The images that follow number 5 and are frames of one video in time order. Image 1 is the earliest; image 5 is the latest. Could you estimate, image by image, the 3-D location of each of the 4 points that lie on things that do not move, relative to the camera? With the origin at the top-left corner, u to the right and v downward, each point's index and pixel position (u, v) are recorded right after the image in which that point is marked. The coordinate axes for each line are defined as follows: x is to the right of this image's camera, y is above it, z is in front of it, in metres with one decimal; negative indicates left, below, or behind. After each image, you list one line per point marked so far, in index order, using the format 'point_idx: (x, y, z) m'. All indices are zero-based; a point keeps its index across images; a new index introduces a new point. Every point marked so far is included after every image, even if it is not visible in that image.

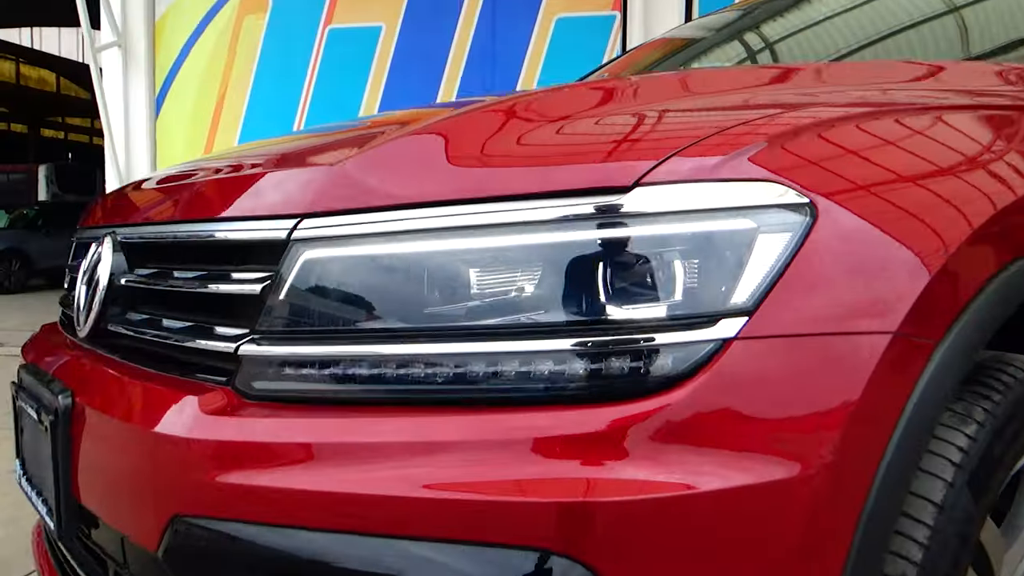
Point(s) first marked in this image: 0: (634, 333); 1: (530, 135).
0: (+0.1, 0.0, +0.8) m
1: (0.0, +0.1, +1.0) m
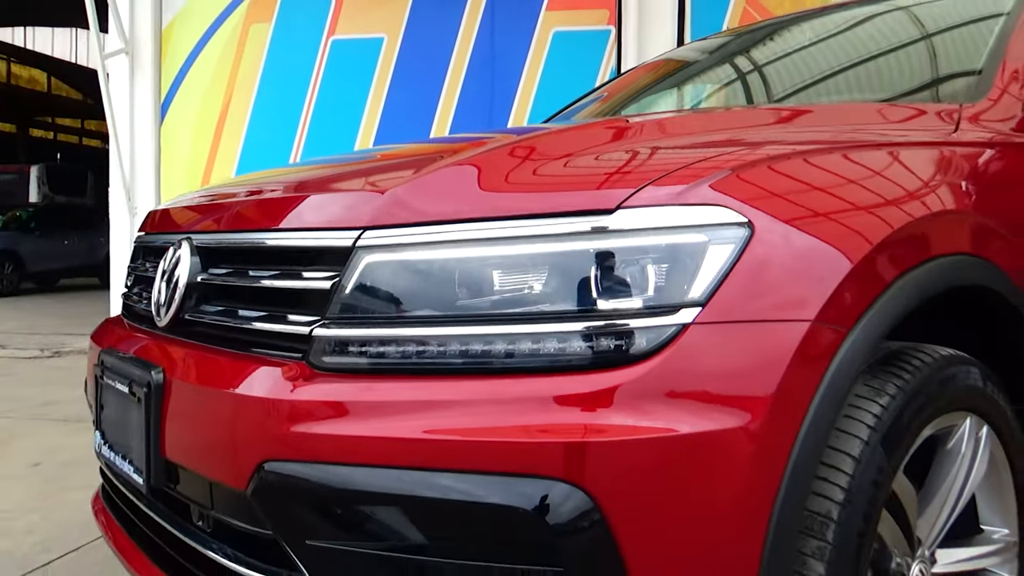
0: (+0.1, 0.0, +1.1) m
1: (0.0, +0.1, +1.3) m
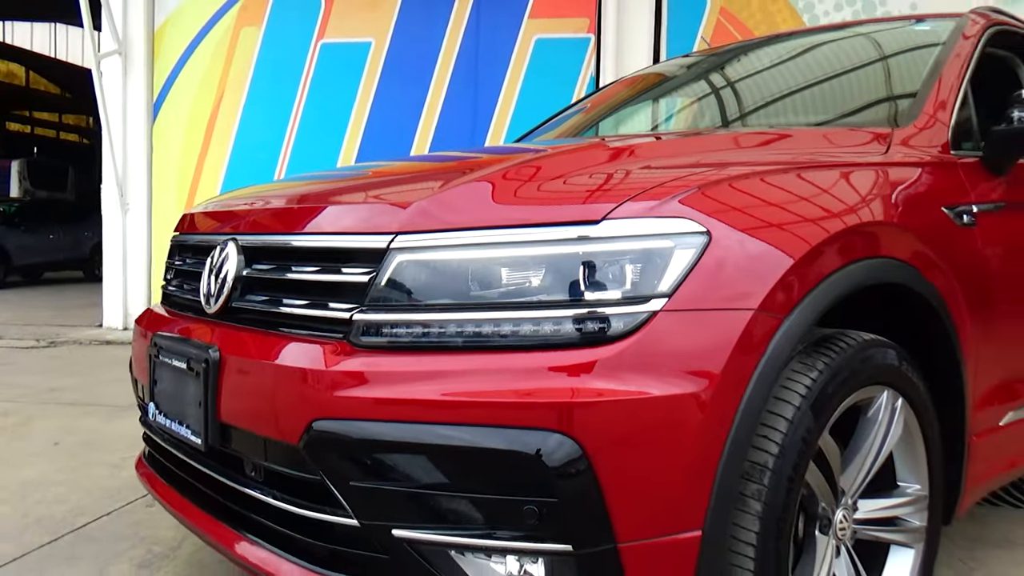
0: (+0.1, 0.0, +1.4) m
1: (0.0, +0.1, +1.5) m
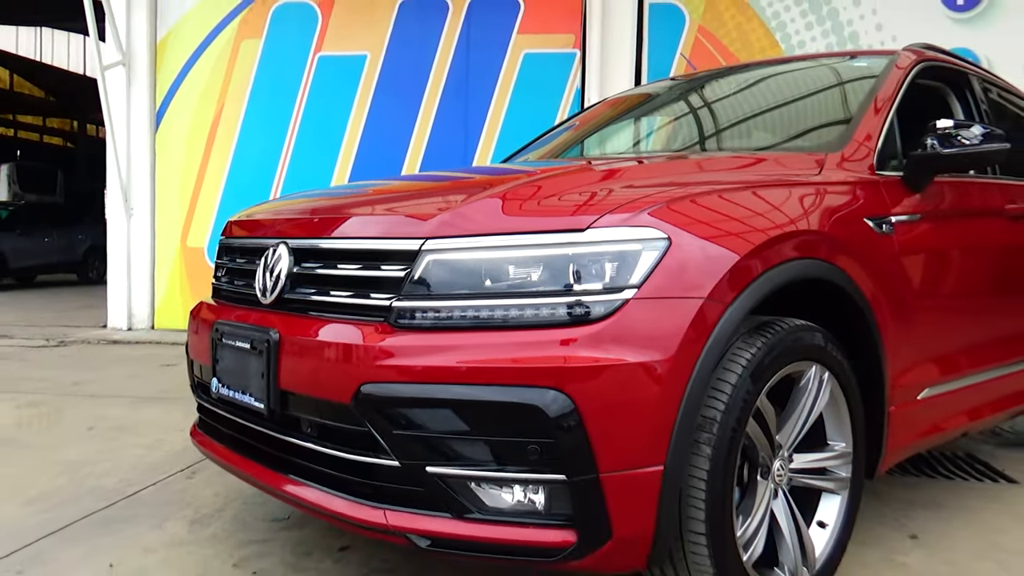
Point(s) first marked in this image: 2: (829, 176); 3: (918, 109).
0: (+0.1, 0.0, +1.8) m
1: (0.0, +0.1, +1.9) m
2: (+0.6, +0.2, +2.3) m
3: (+1.0, +0.4, +3.0) m
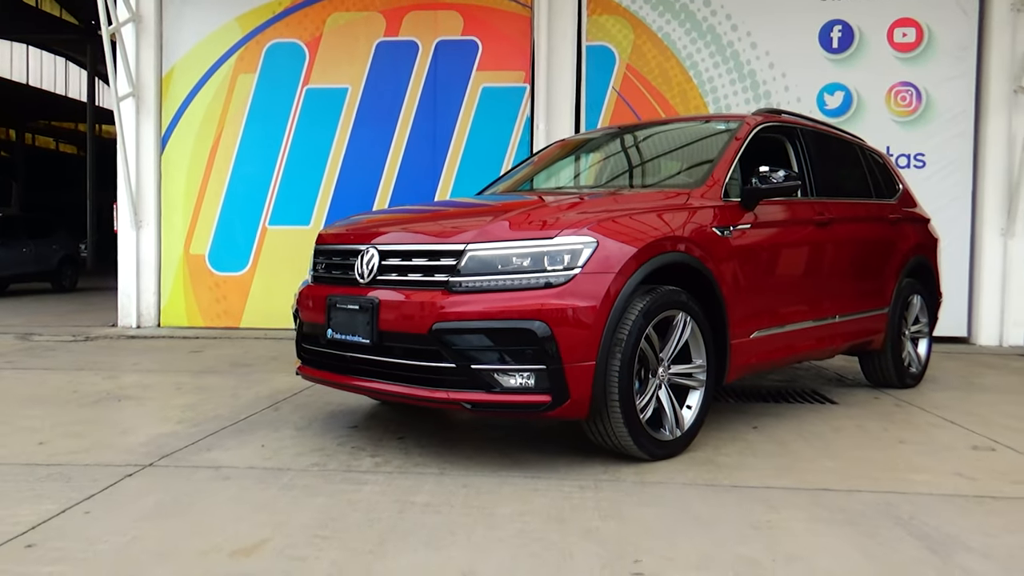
0: (+0.1, 0.0, +3.4) m
1: (0.0, +0.2, +3.5) m
2: (+0.6, +0.3, +3.9) m
3: (+0.9, +0.5, +4.6) m
